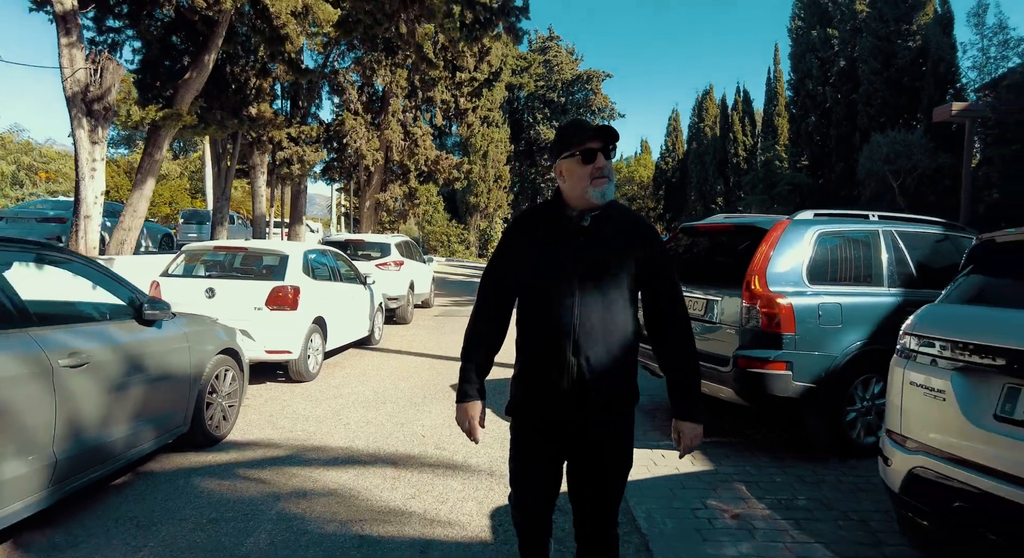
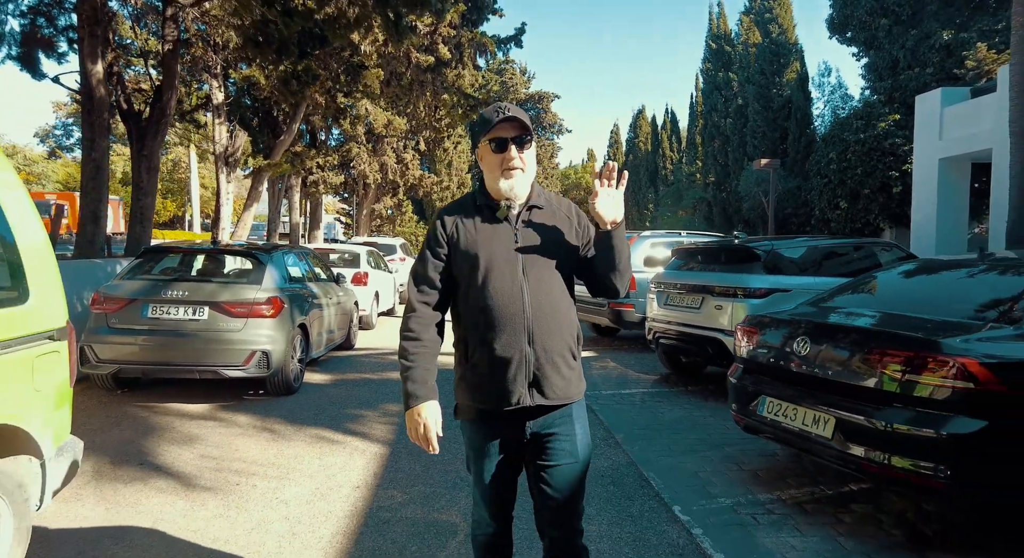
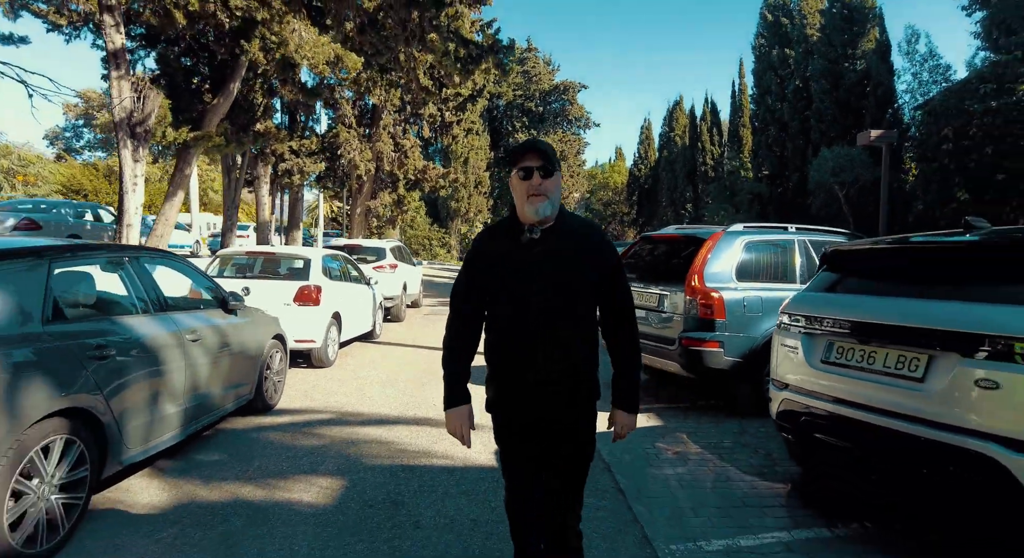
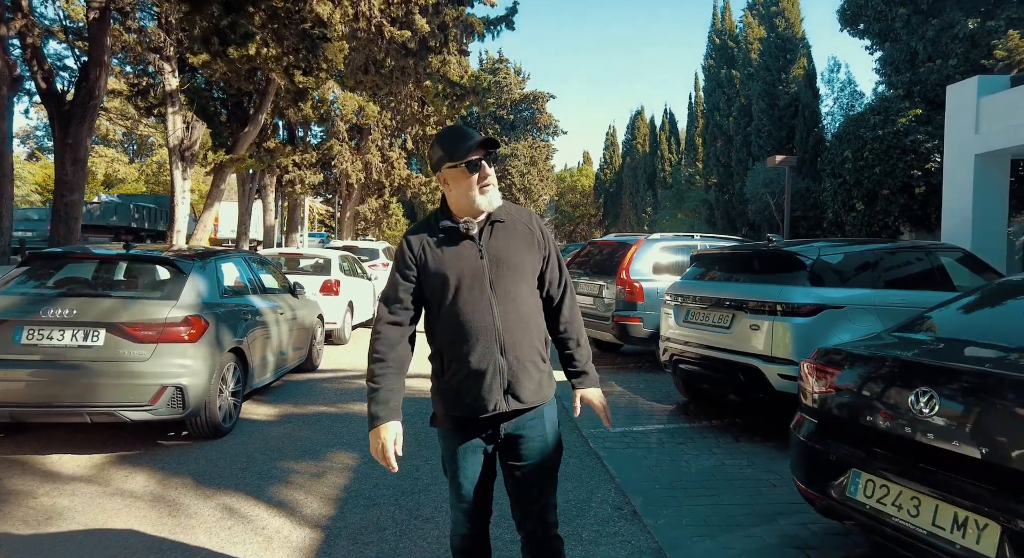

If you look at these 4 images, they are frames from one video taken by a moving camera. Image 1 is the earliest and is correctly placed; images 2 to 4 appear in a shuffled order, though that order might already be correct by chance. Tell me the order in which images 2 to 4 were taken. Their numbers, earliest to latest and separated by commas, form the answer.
3, 4, 2
